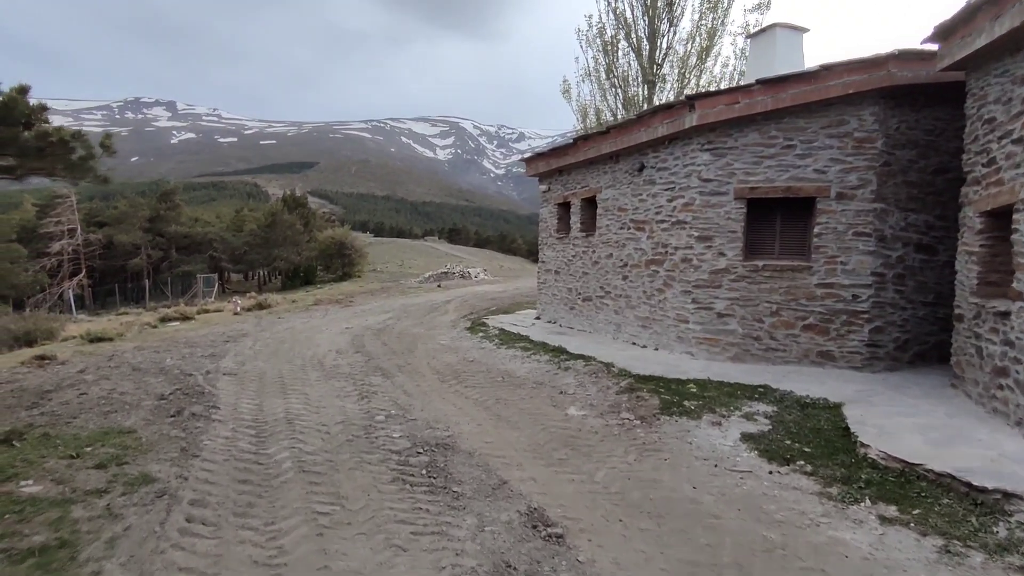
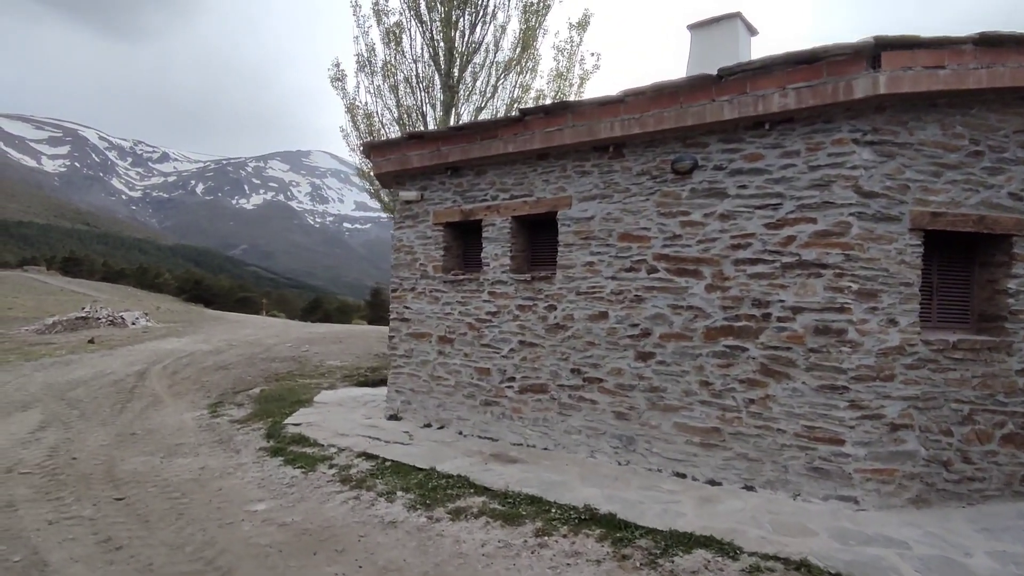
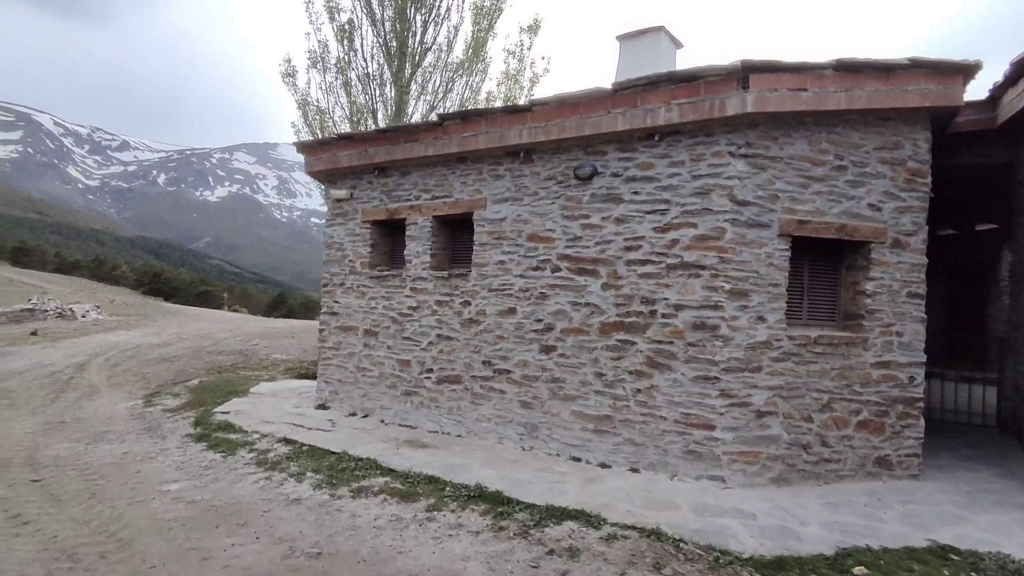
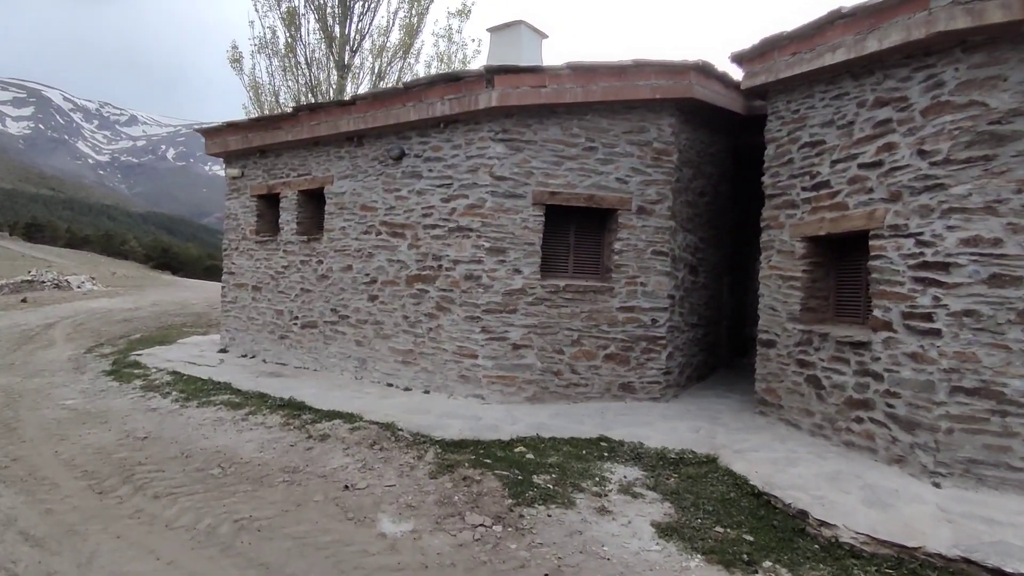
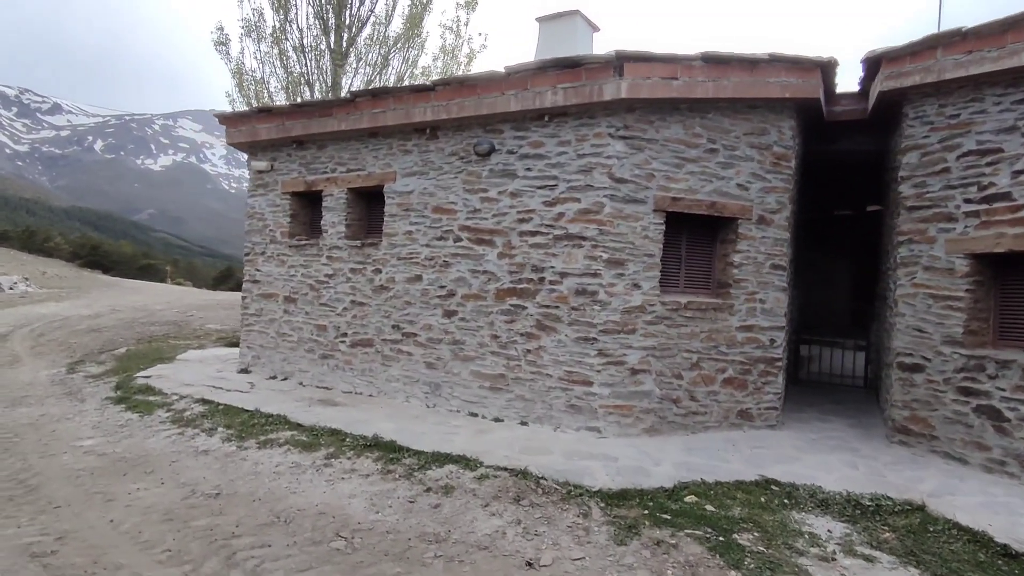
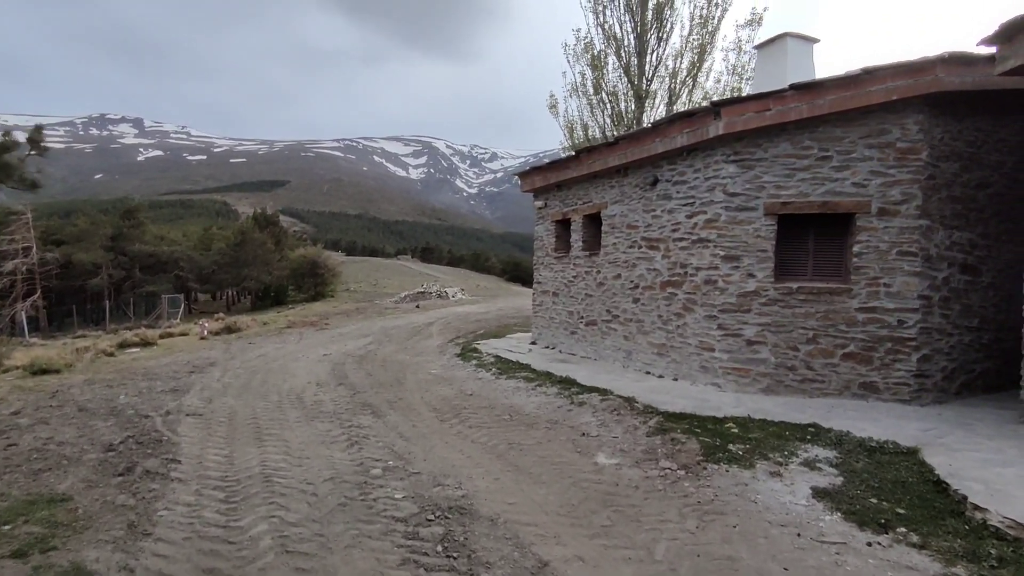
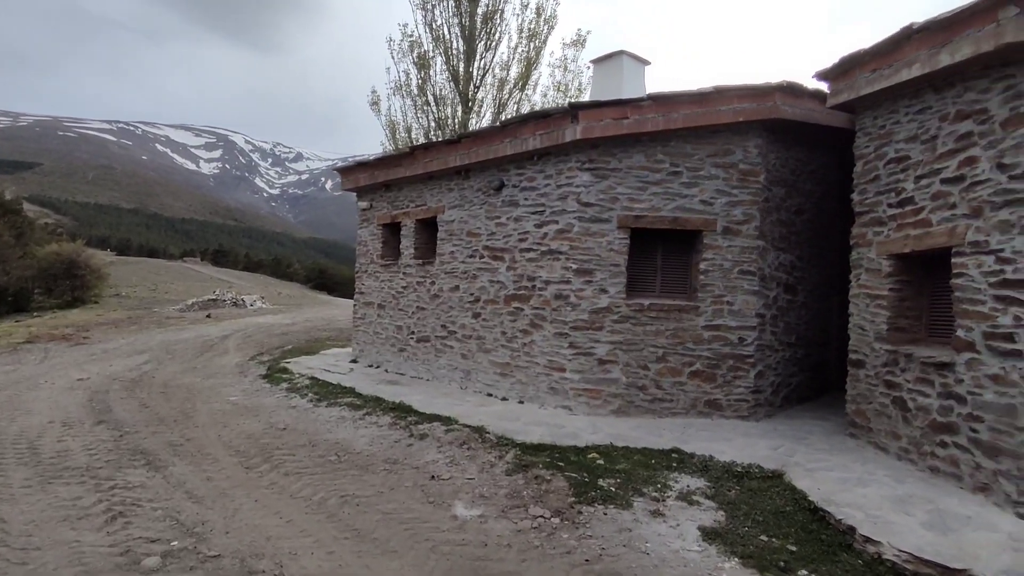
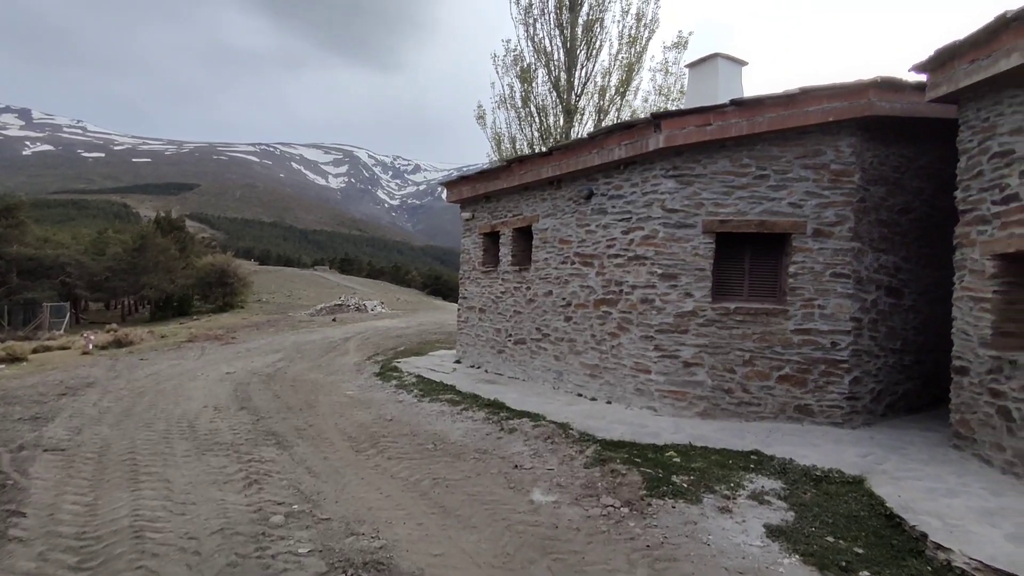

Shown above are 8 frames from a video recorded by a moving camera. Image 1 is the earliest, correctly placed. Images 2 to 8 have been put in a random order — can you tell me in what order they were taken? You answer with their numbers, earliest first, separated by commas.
6, 8, 7, 4, 5, 3, 2
